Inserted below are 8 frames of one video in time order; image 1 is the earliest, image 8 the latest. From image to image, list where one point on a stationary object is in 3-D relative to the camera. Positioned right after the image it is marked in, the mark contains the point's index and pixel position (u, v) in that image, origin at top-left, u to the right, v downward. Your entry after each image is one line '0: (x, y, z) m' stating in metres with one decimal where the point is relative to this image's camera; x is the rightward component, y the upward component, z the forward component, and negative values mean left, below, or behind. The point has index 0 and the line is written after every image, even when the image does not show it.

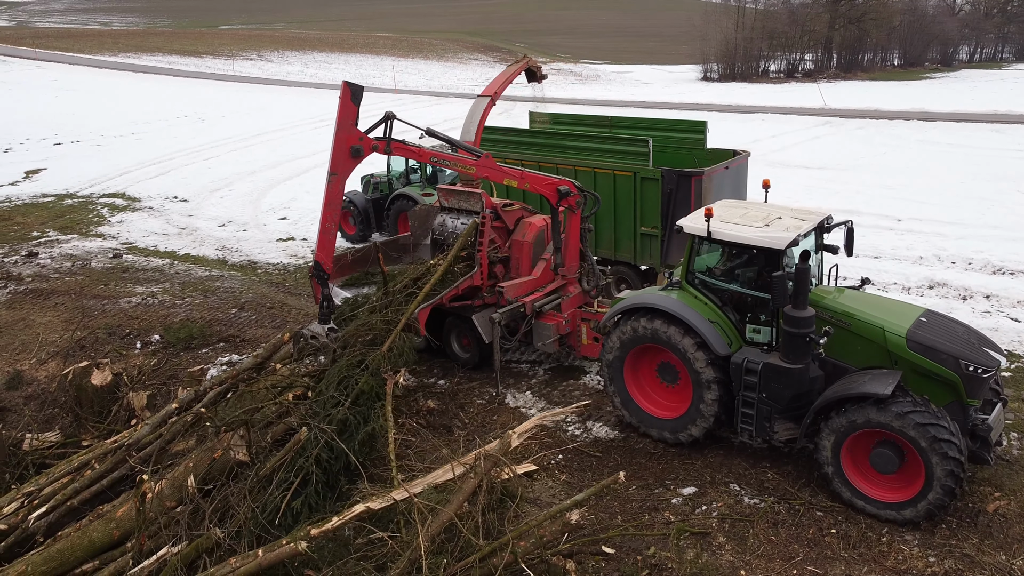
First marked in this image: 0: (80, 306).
0: (-5.9, -0.2, +11.0) m
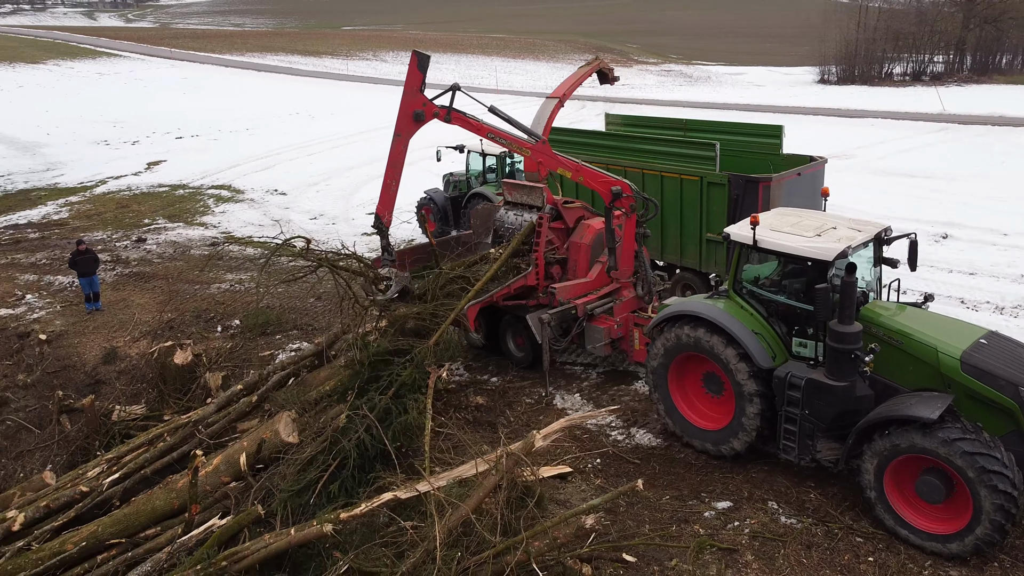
0: (-4.9, 0.0, +11.7) m
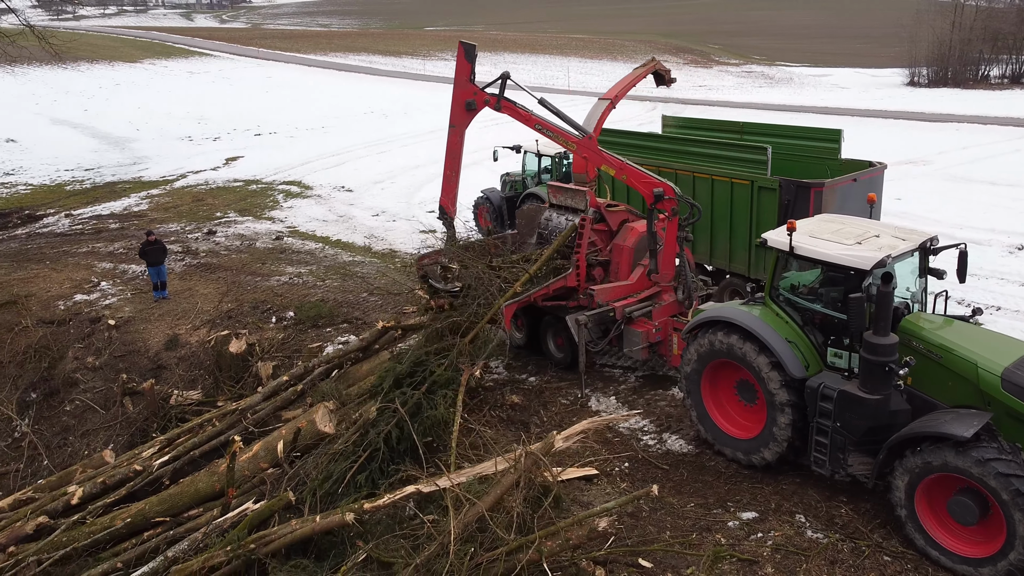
0: (-4.2, +0.1, +12.2) m
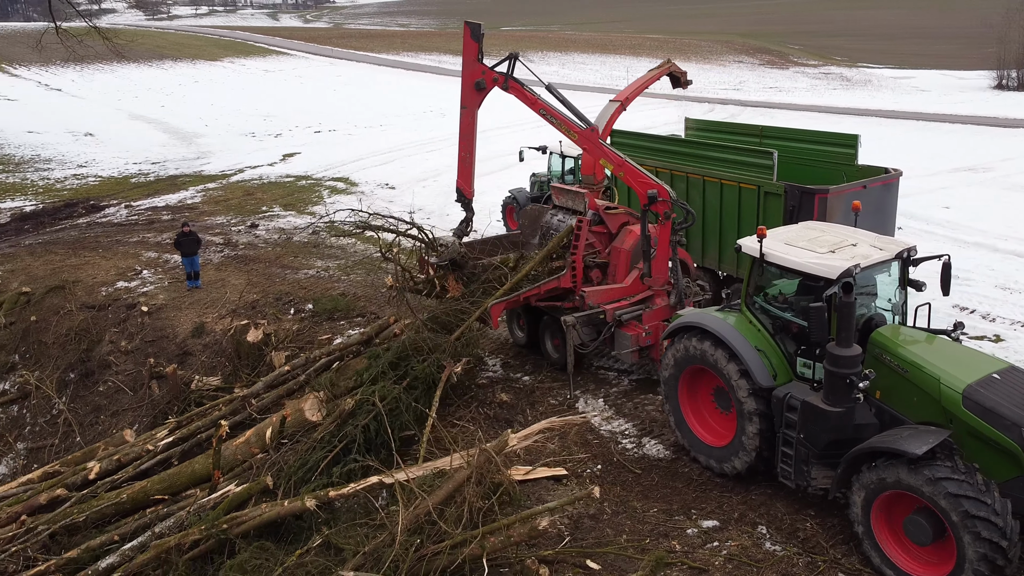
0: (-3.8, +0.2, +12.6) m
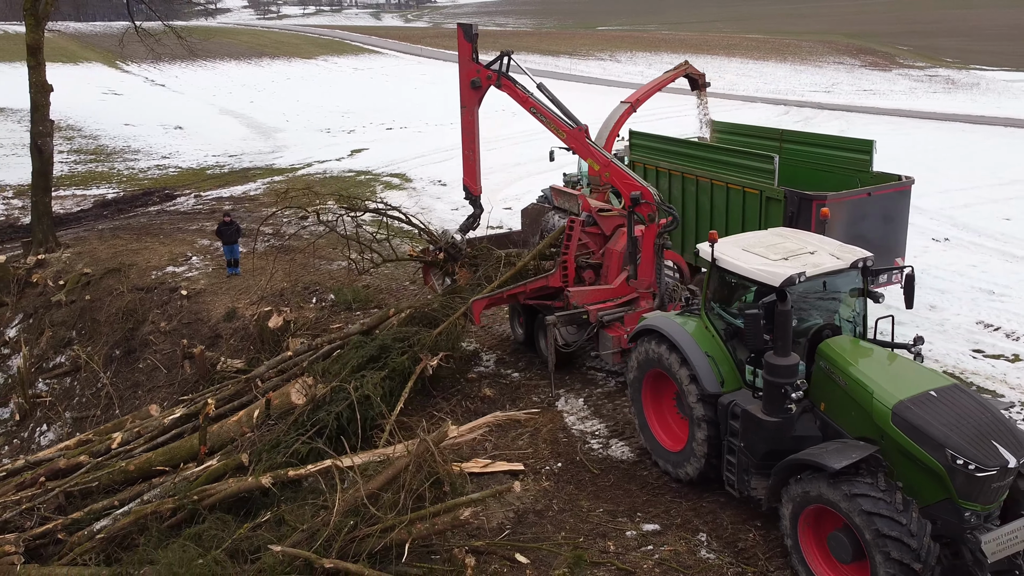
0: (-3.4, +0.4, +13.1) m
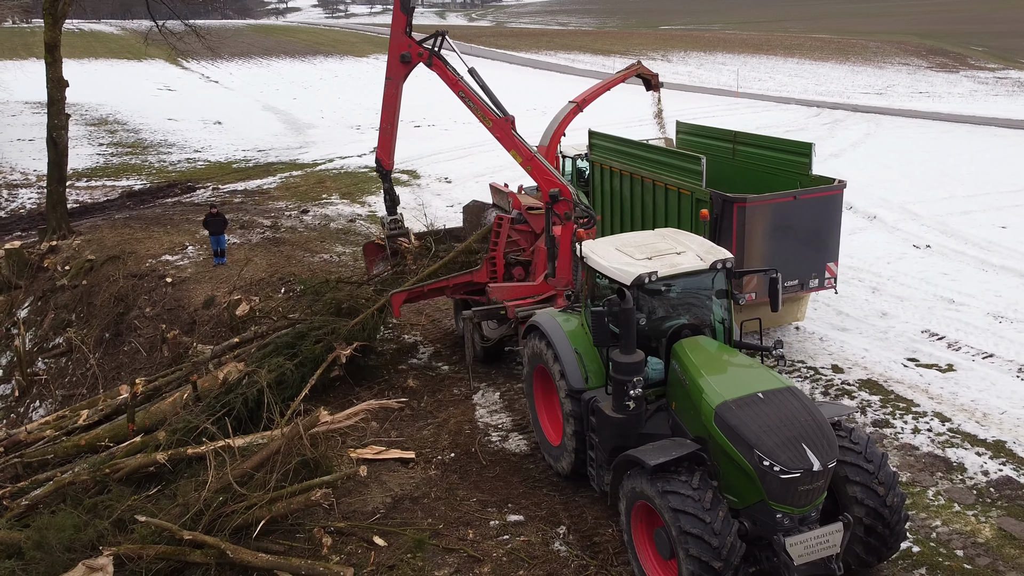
0: (-3.8, +0.6, +13.6) m
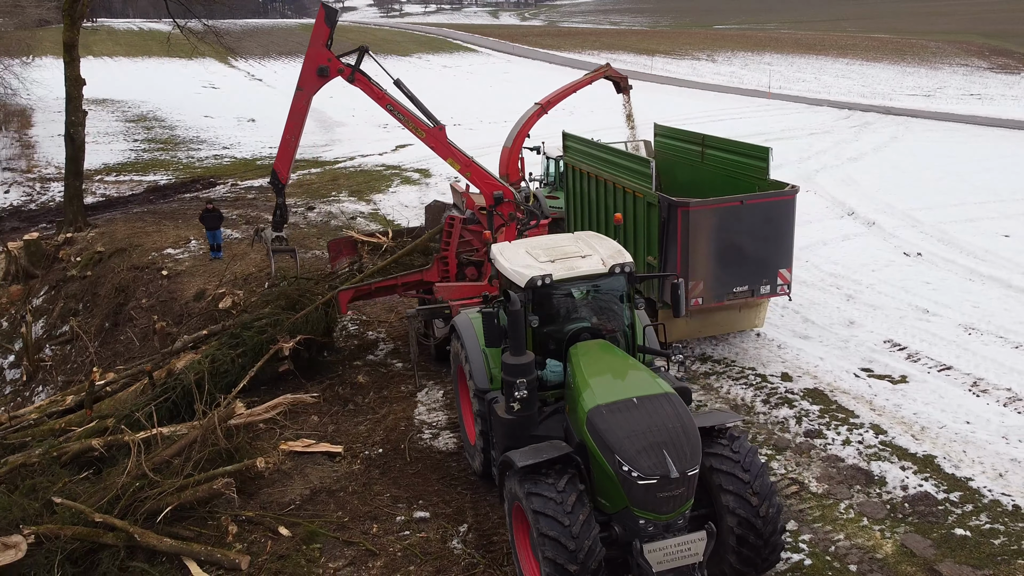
0: (-3.9, +0.6, +13.9) m
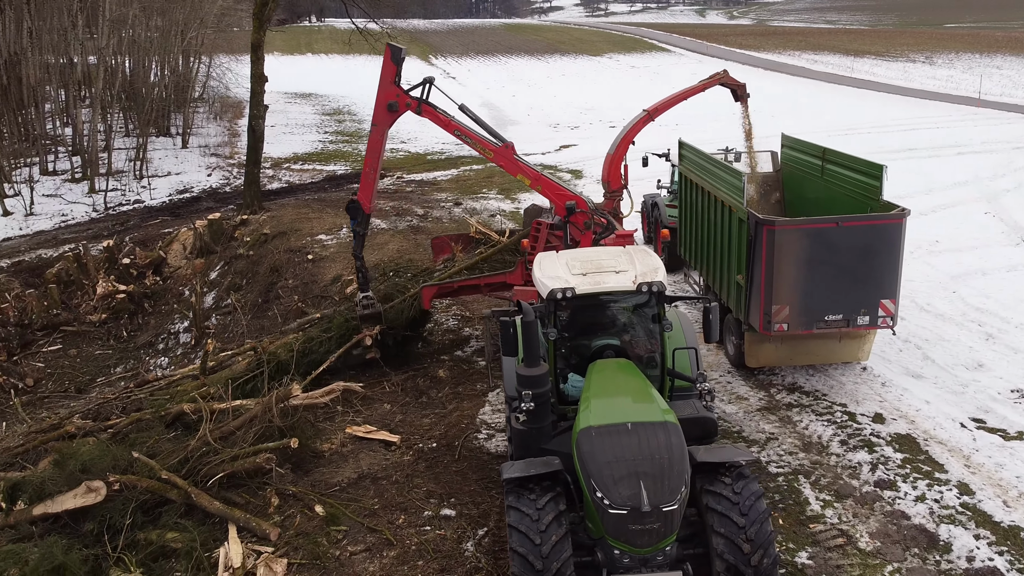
0: (-1.7, +0.8, +14.5) m
